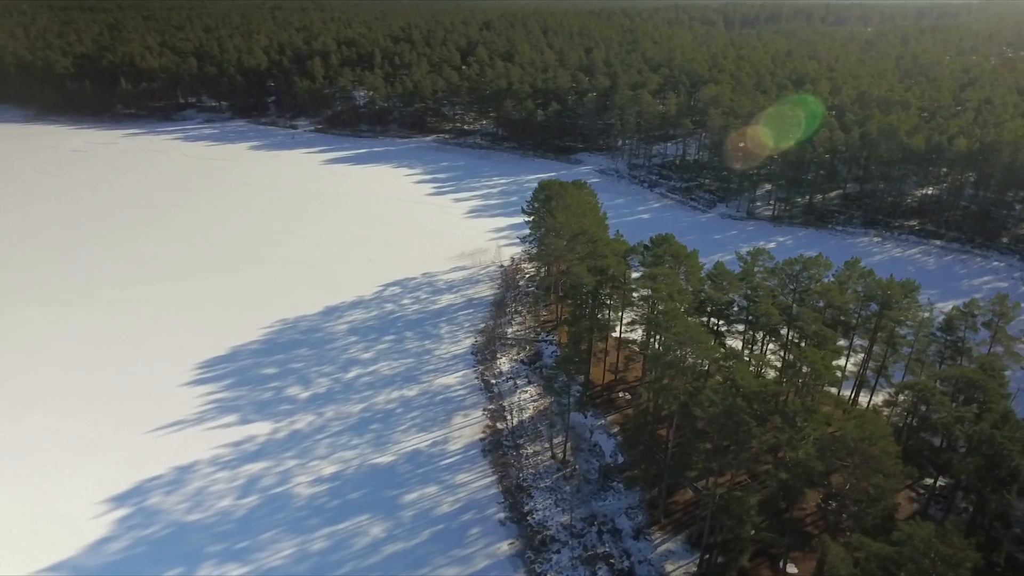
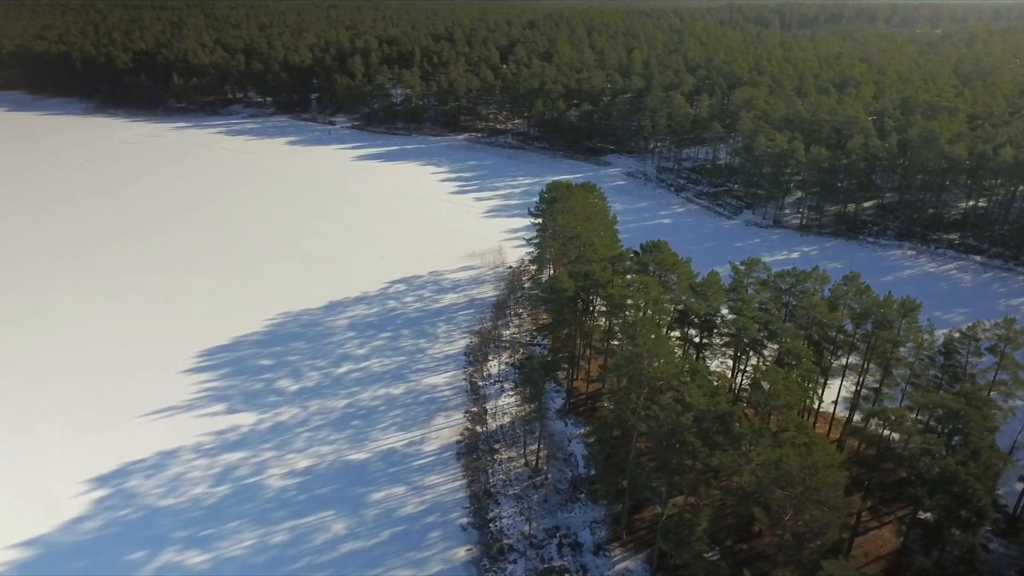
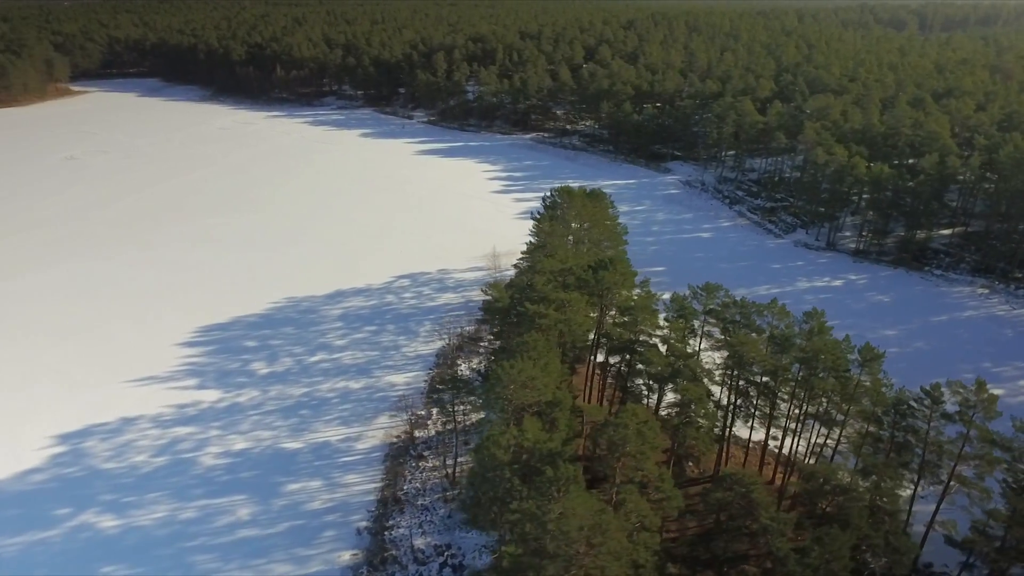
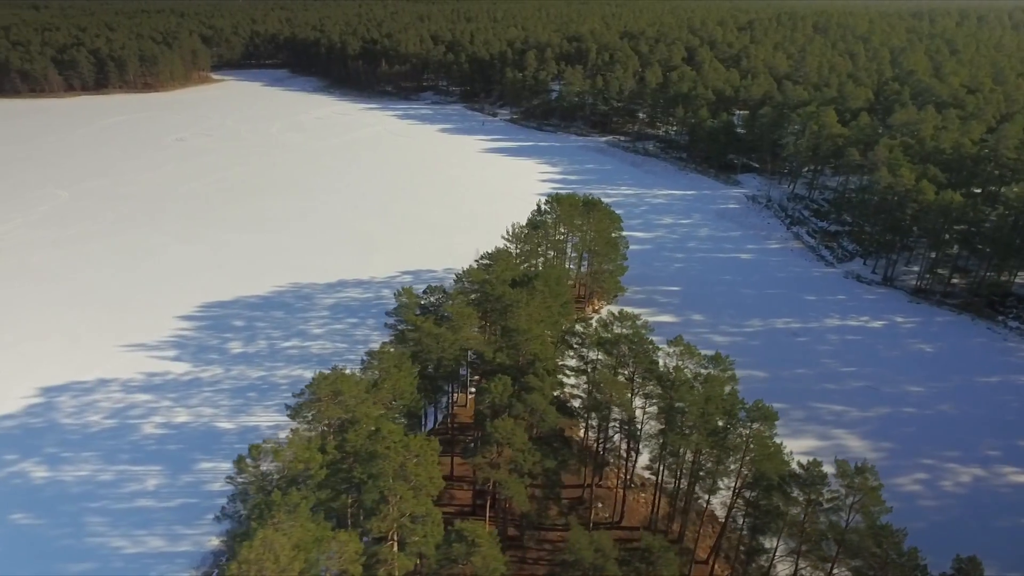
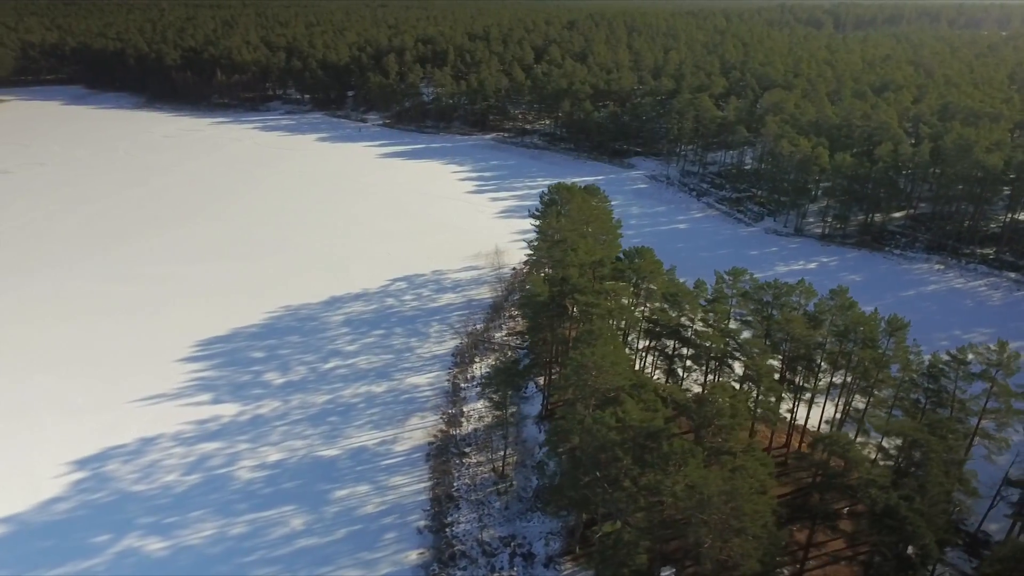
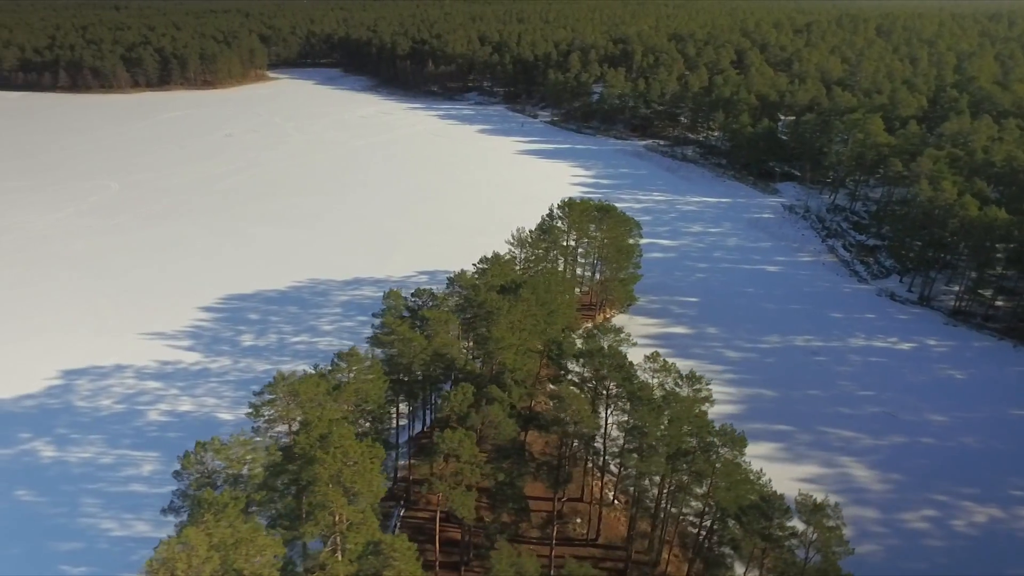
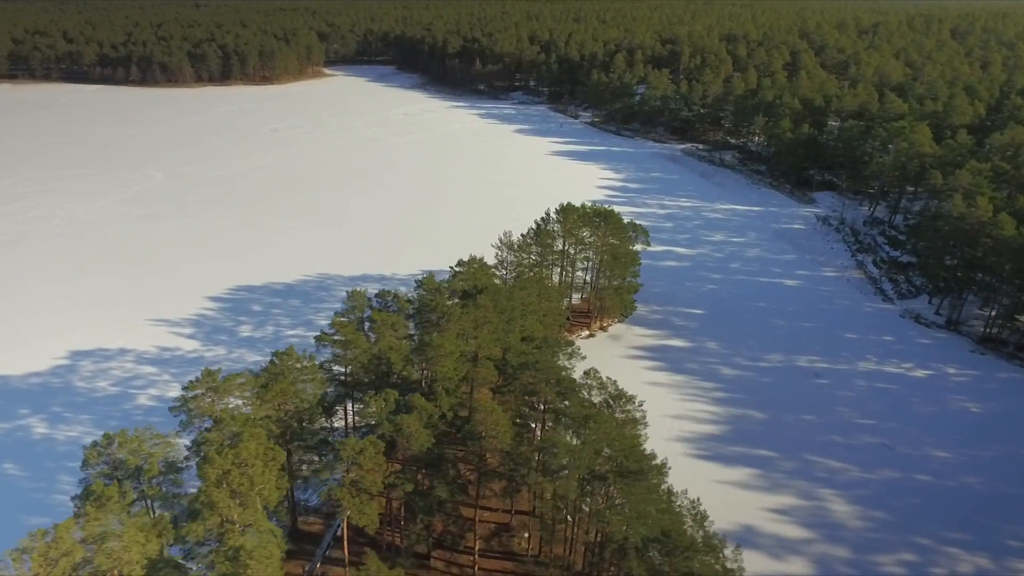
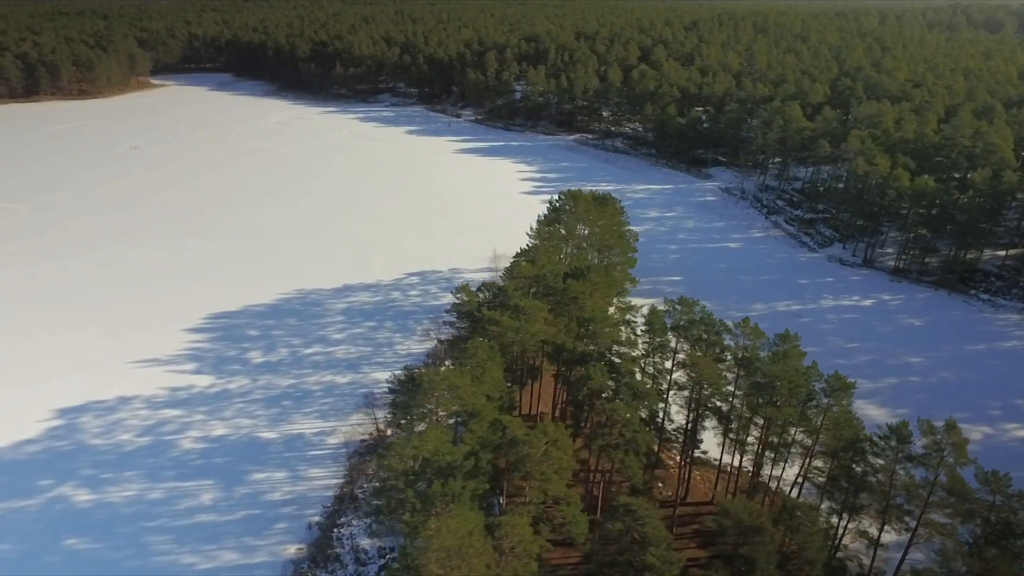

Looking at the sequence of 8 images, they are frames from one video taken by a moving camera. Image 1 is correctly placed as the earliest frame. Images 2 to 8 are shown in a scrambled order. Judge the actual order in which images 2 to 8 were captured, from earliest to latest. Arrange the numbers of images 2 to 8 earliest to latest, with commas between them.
2, 5, 3, 8, 4, 6, 7
